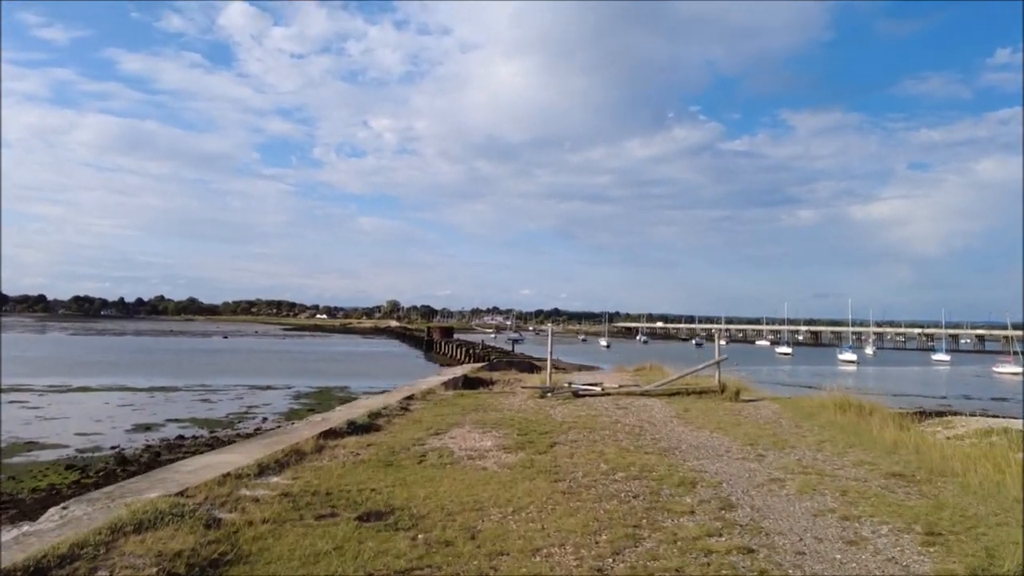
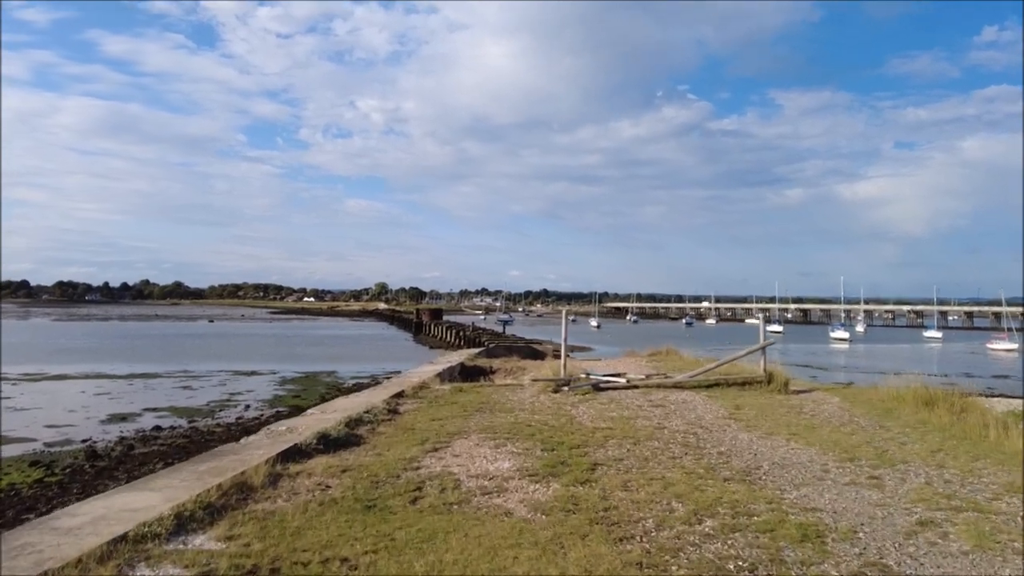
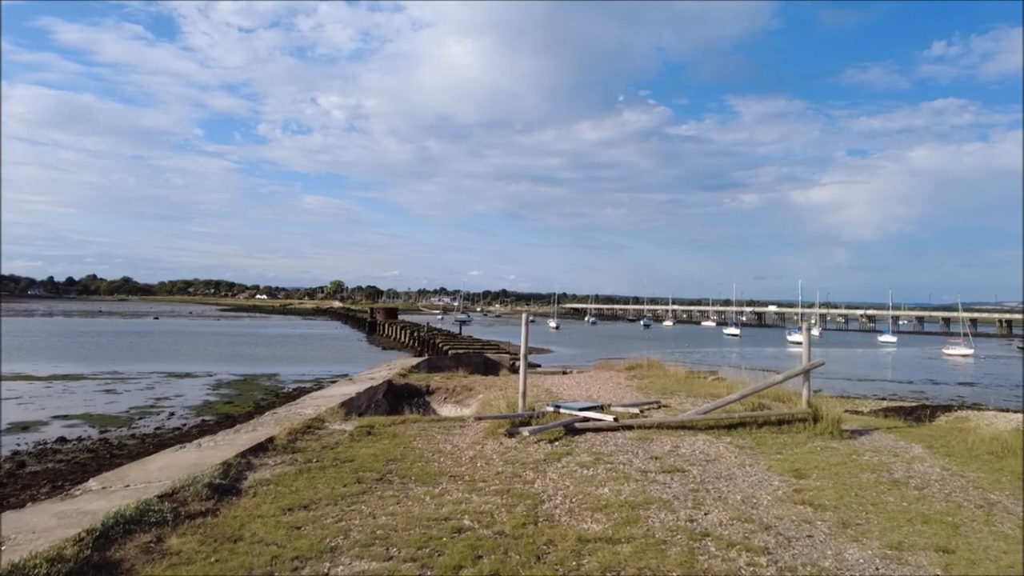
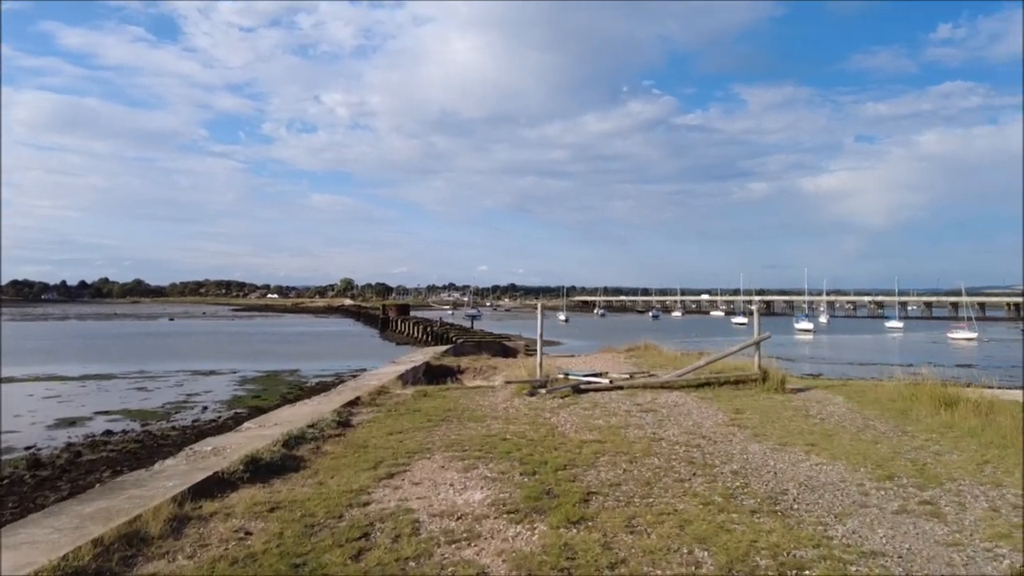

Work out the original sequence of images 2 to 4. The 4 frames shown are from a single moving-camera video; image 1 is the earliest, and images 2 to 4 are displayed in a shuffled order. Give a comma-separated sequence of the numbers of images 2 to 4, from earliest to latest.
2, 4, 3
